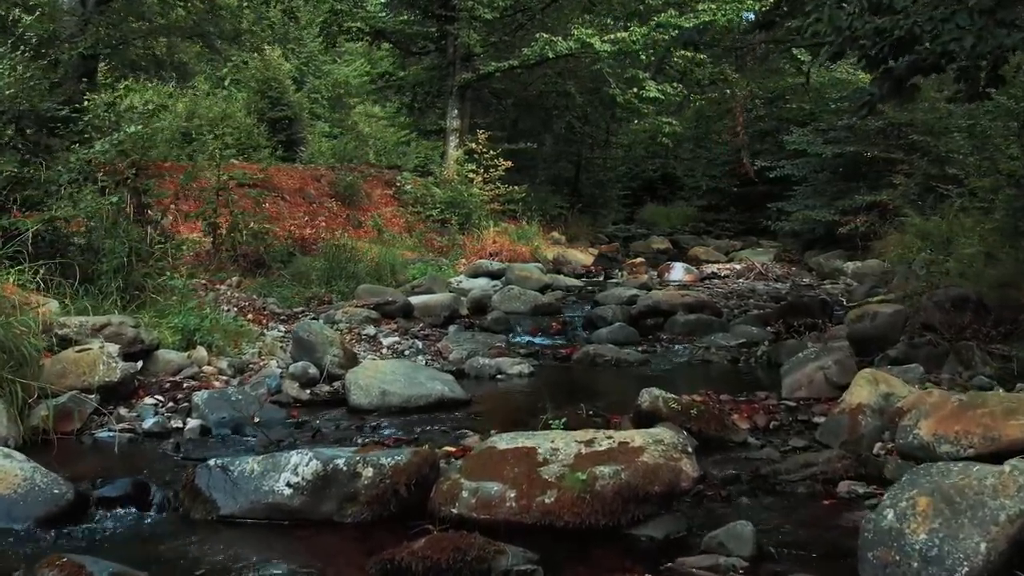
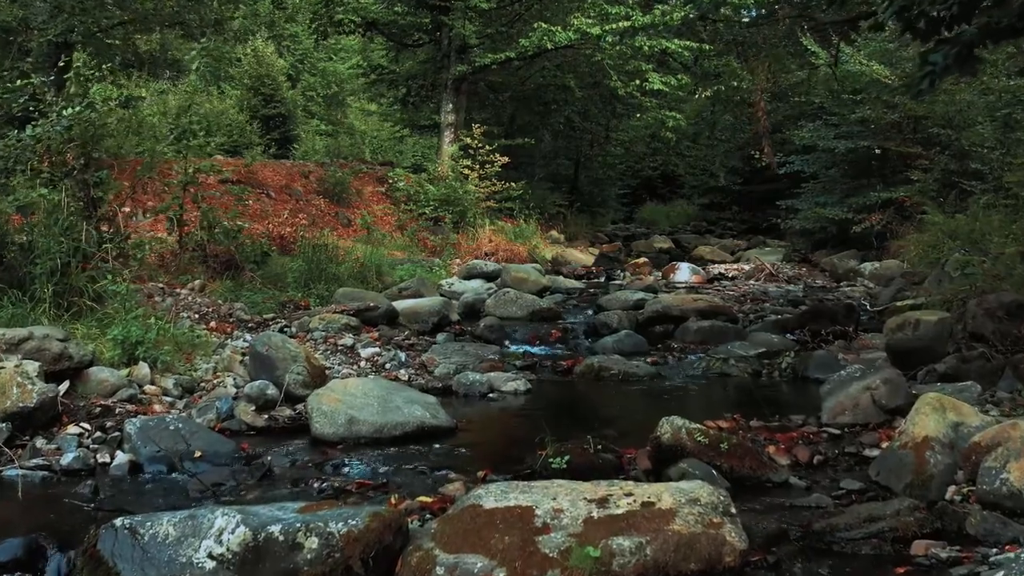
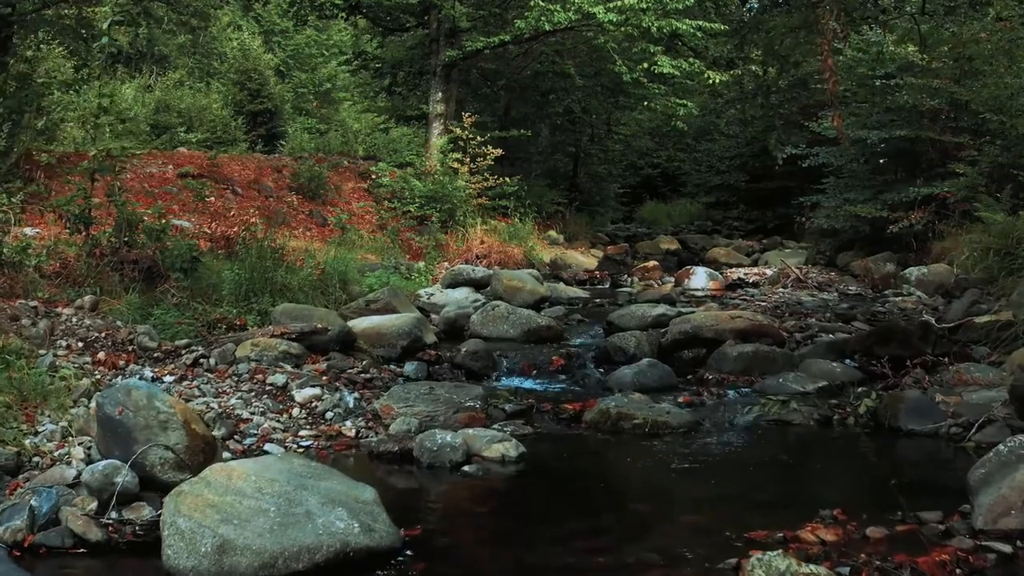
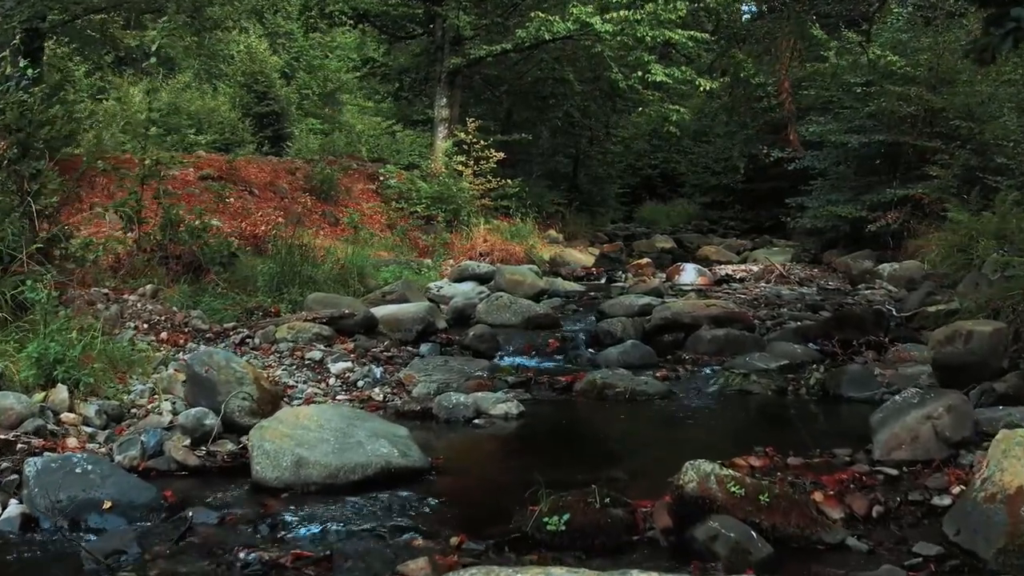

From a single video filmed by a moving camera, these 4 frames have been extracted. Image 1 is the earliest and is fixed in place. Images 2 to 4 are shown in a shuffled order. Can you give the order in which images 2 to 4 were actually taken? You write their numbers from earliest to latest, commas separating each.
2, 4, 3
